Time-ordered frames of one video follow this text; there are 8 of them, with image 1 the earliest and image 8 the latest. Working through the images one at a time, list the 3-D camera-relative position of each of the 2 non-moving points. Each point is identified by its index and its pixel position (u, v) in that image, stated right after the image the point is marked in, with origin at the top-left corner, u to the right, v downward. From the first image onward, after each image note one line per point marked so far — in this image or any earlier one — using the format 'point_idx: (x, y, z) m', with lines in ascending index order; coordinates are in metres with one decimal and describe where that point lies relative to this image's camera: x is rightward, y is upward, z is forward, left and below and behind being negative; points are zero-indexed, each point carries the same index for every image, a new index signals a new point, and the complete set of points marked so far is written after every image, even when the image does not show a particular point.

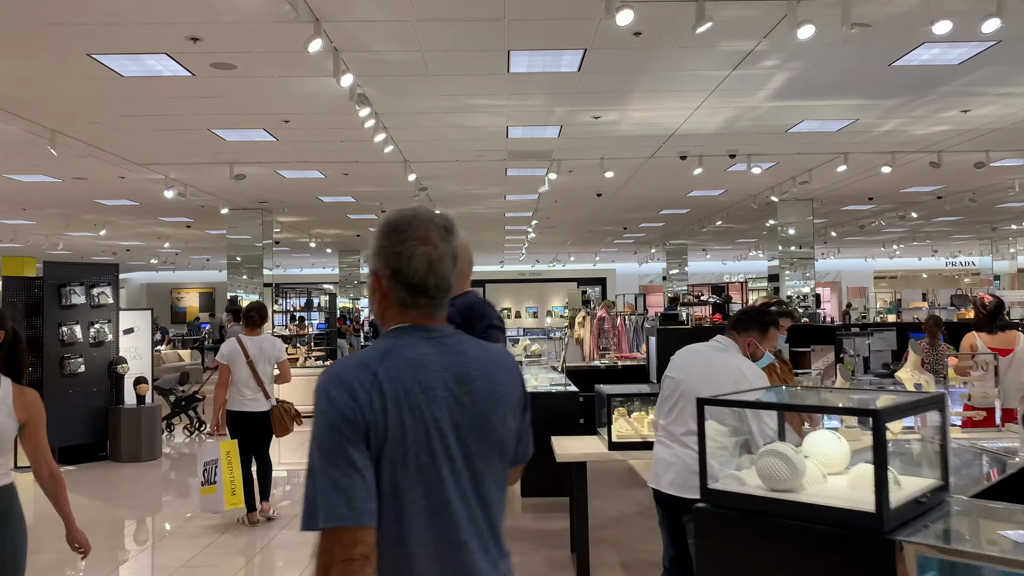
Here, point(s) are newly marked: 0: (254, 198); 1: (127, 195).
0: (-3.7, +1.3, +11.6) m
1: (-5.2, +1.2, +10.7) m
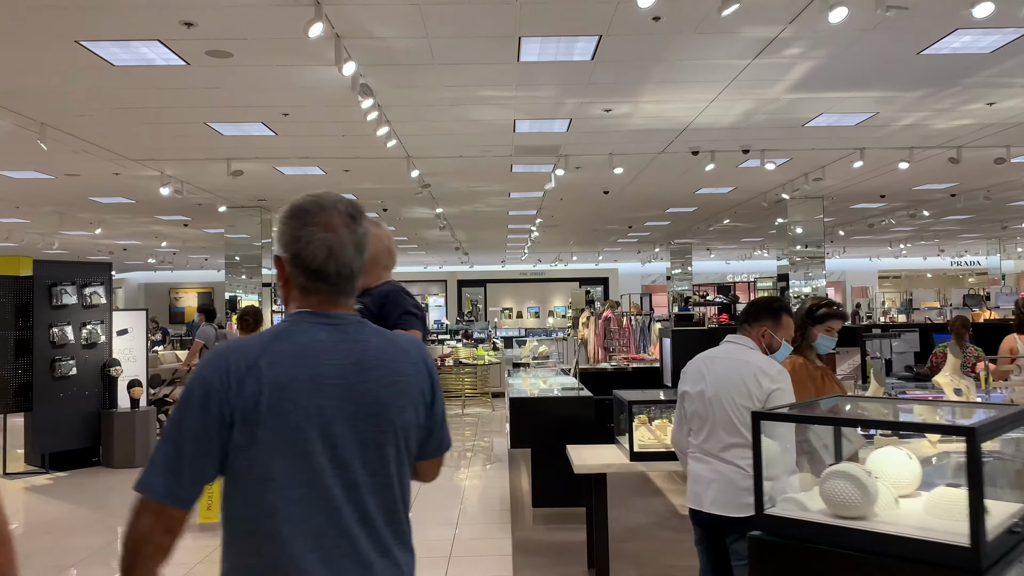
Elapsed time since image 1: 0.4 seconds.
0: (-3.7, +1.3, +11.3) m
1: (-5.1, +1.3, +10.4) m
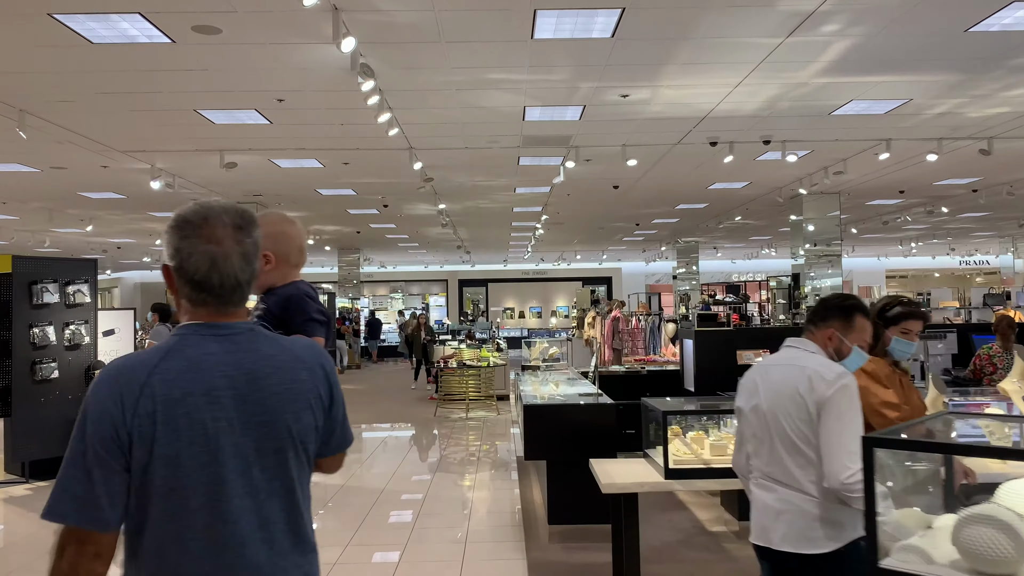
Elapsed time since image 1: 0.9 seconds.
0: (-3.6, +1.3, +10.9) m
1: (-5.0, +1.3, +10.0) m
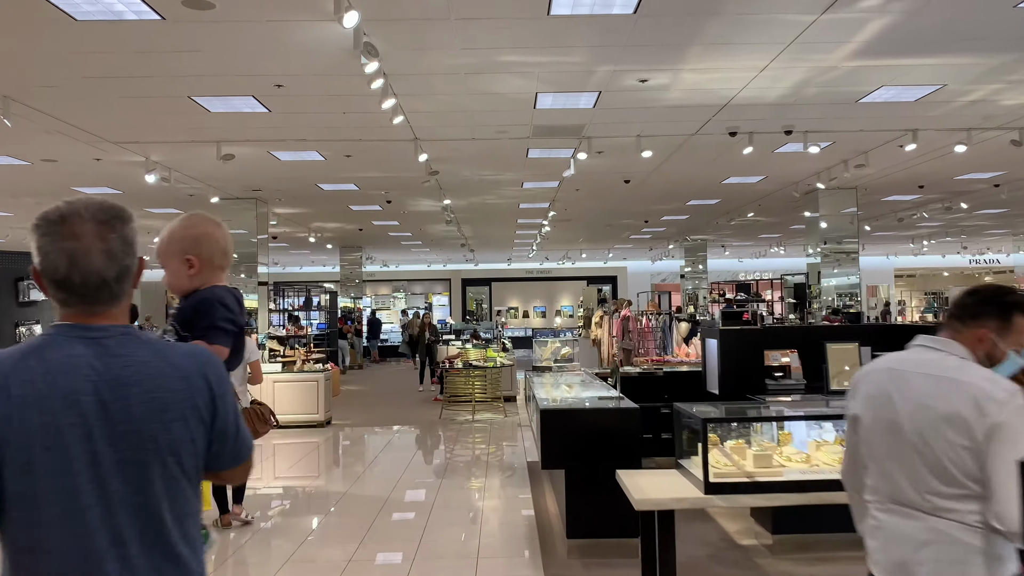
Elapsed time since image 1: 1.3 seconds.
0: (-3.5, +1.4, +10.6) m
1: (-4.9, +1.3, +9.7) m
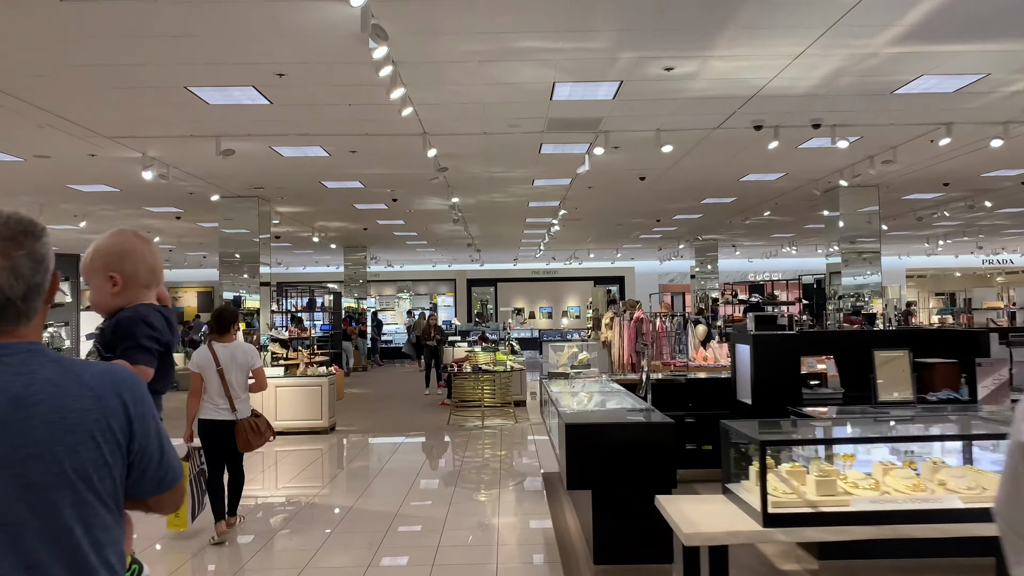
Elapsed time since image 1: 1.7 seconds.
0: (-3.4, +1.3, +10.2) m
1: (-4.8, +1.3, +9.3) m
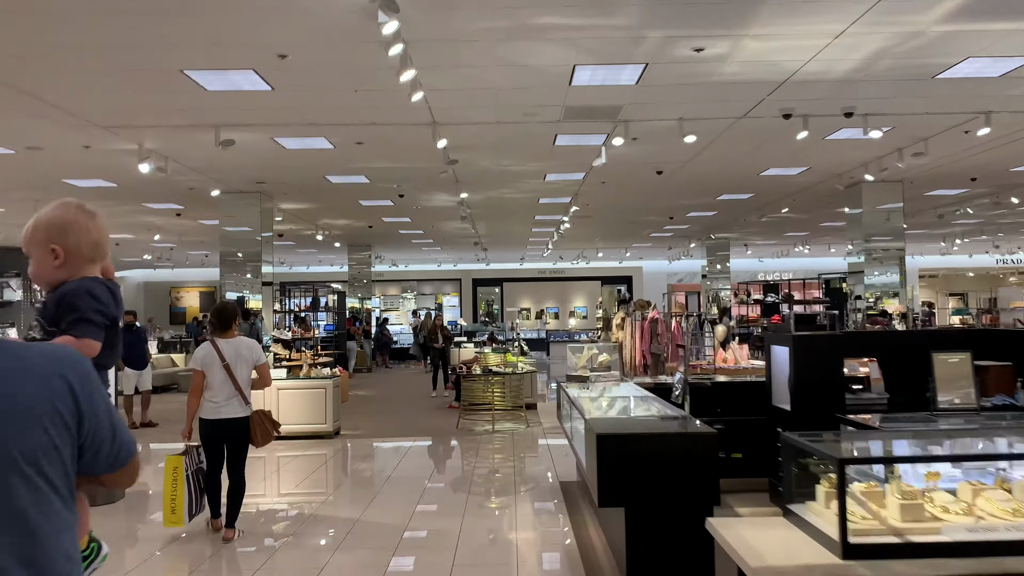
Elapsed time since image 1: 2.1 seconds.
0: (-3.2, +1.4, +9.8) m
1: (-4.6, +1.3, +8.9) m
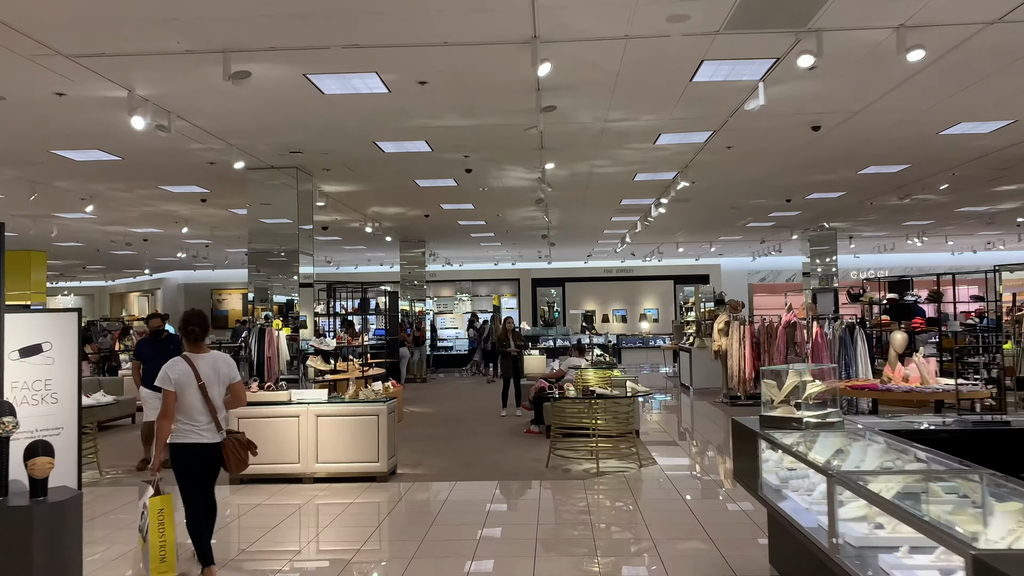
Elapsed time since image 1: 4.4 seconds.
0: (-2.2, +1.4, +7.8) m
1: (-3.7, +1.3, +7.0) m
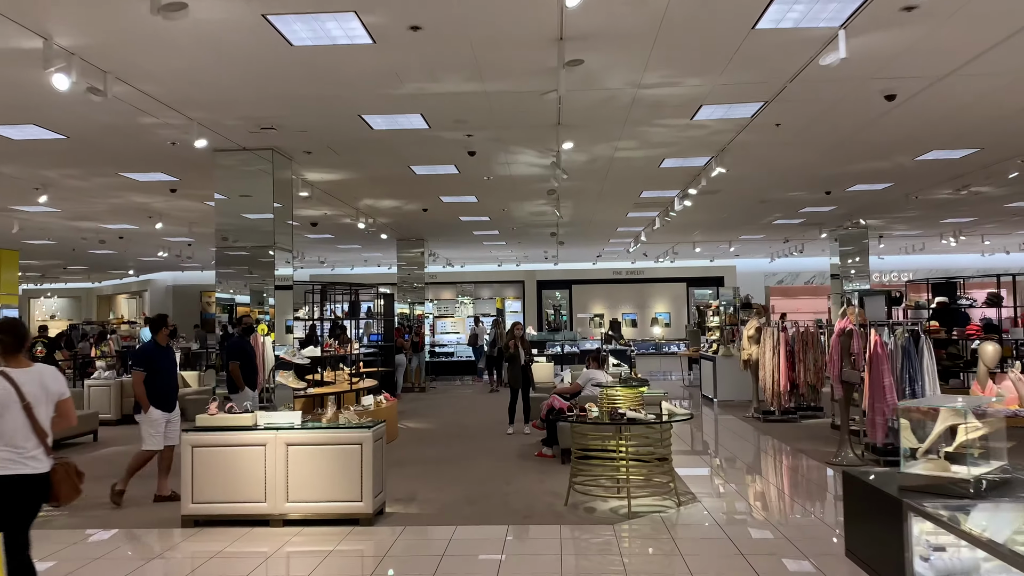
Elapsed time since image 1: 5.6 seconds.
0: (-2.1, +1.4, +6.6) m
1: (-3.6, +1.3, +5.8) m
